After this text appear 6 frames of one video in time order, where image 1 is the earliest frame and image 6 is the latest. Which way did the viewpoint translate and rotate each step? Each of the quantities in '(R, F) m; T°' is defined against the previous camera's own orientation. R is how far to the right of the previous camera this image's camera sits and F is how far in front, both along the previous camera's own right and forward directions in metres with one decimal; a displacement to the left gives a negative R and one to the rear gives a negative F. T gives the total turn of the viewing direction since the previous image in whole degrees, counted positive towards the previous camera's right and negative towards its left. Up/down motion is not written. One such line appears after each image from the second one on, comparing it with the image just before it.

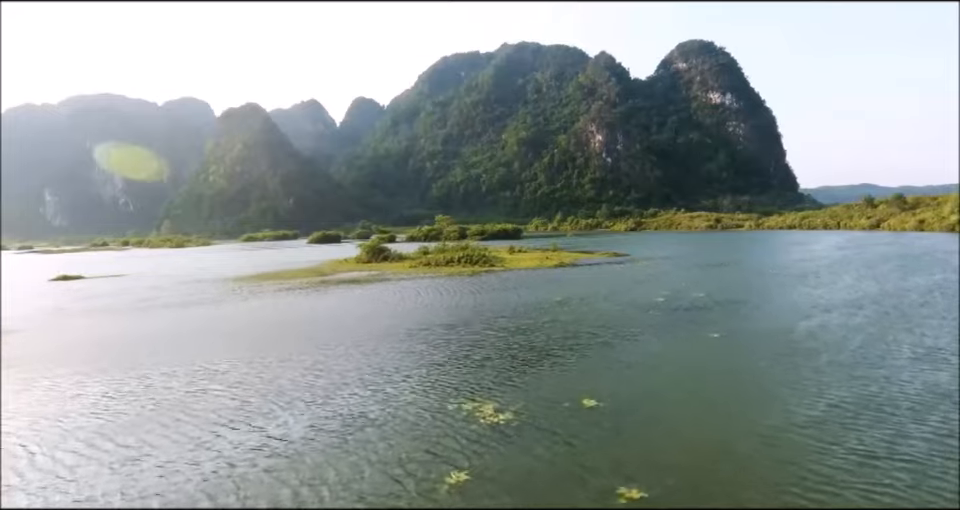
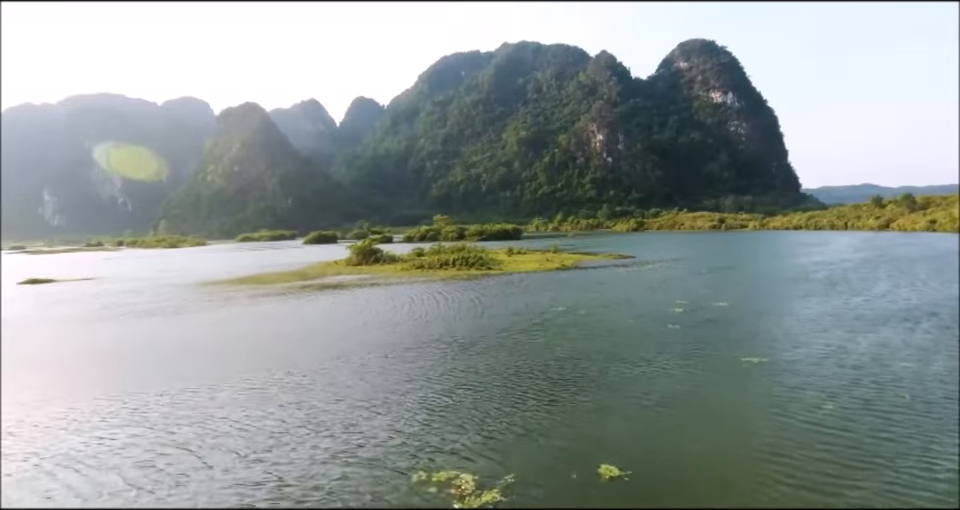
(+0.2, +2.9) m; 0°
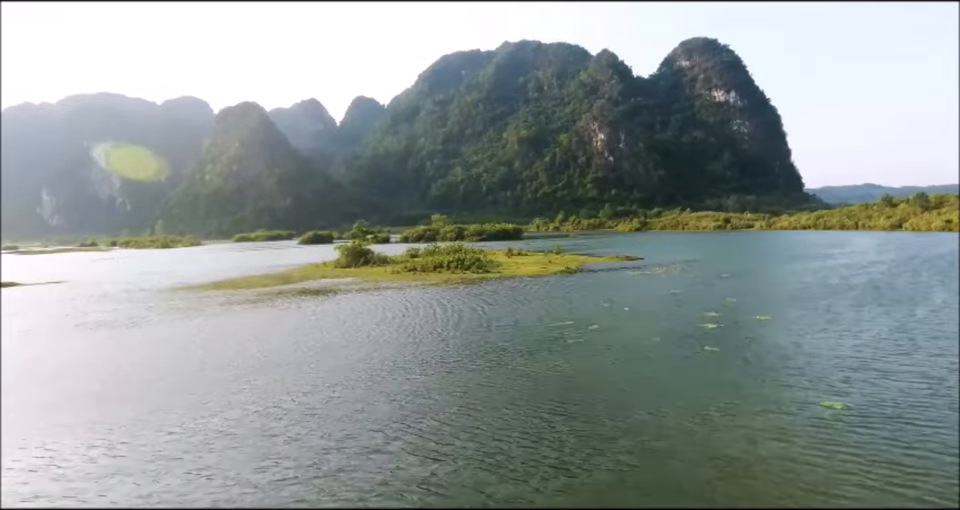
(+0.2, +3.5) m; 0°
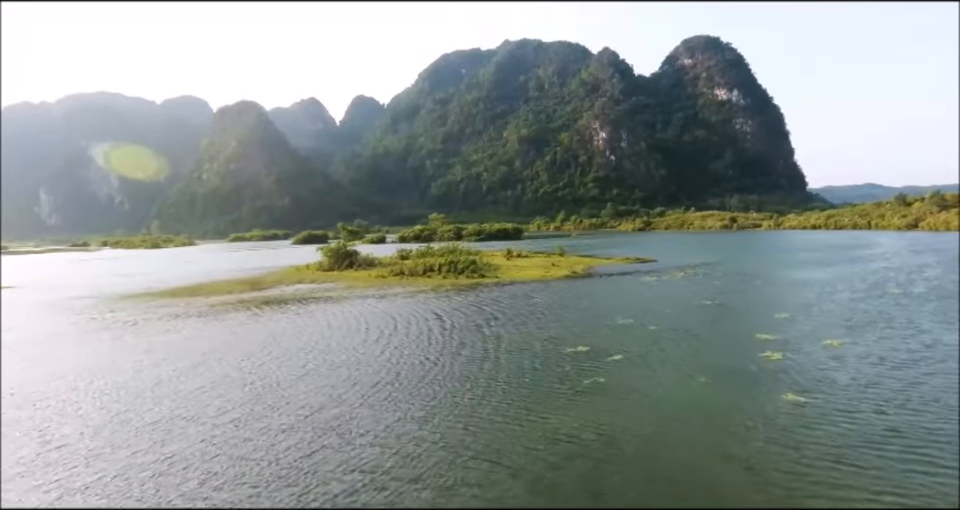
(+0.3, +4.3) m; 0°
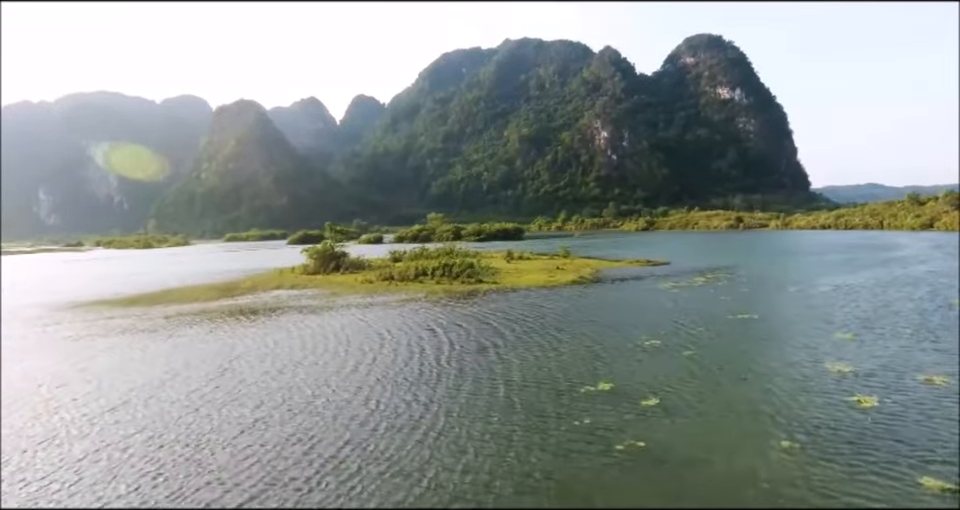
(+0.2, +3.4) m; 0°
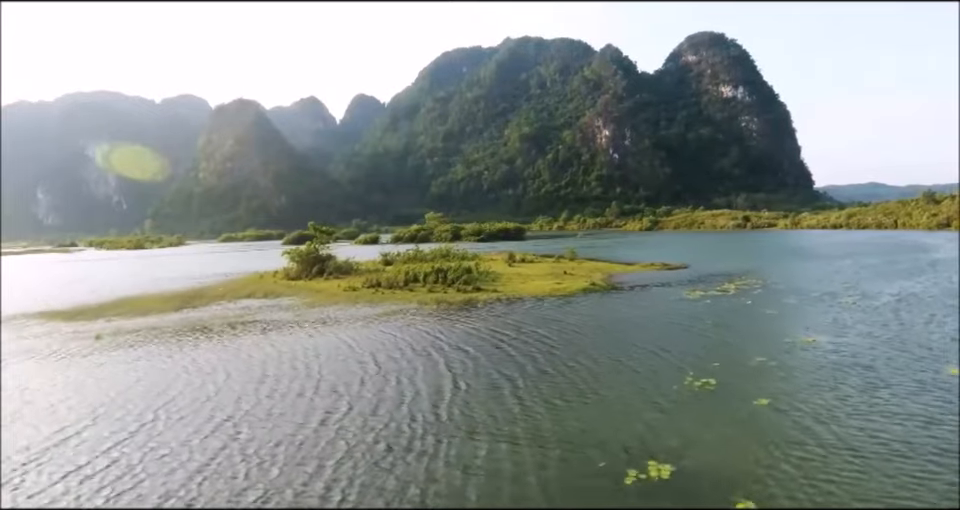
(+0.1, +3.8) m; 0°
